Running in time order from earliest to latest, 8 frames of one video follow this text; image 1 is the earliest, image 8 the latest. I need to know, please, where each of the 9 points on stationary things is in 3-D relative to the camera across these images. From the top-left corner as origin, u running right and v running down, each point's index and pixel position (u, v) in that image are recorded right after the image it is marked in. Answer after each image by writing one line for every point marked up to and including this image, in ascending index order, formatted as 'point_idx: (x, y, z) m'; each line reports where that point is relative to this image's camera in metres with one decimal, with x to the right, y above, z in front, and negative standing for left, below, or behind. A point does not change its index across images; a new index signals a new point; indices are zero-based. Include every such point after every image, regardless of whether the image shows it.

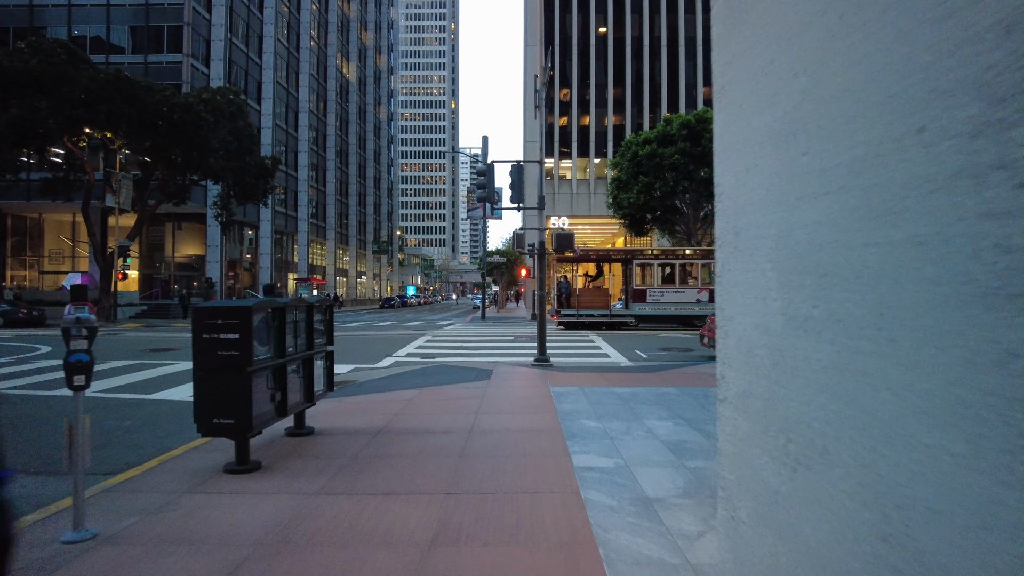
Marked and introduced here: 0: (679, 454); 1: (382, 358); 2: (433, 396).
0: (+1.5, -1.5, +5.7) m
1: (-3.2, -1.7, +15.5) m
2: (-1.0, -1.5, +9.0) m
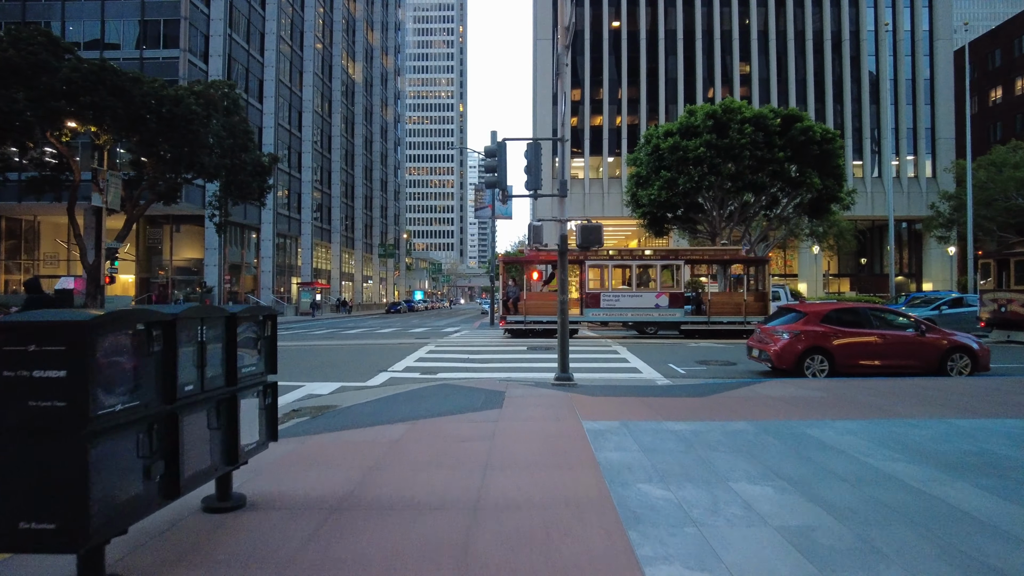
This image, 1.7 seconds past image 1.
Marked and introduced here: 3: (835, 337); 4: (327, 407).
0: (+1.6, -1.5, +3.5) m
1: (-2.9, -1.7, +13.3) m
2: (-0.8, -1.5, +6.8) m
3: (+6.0, -0.9, +12.3) m
4: (-2.7, -1.7, +9.6) m
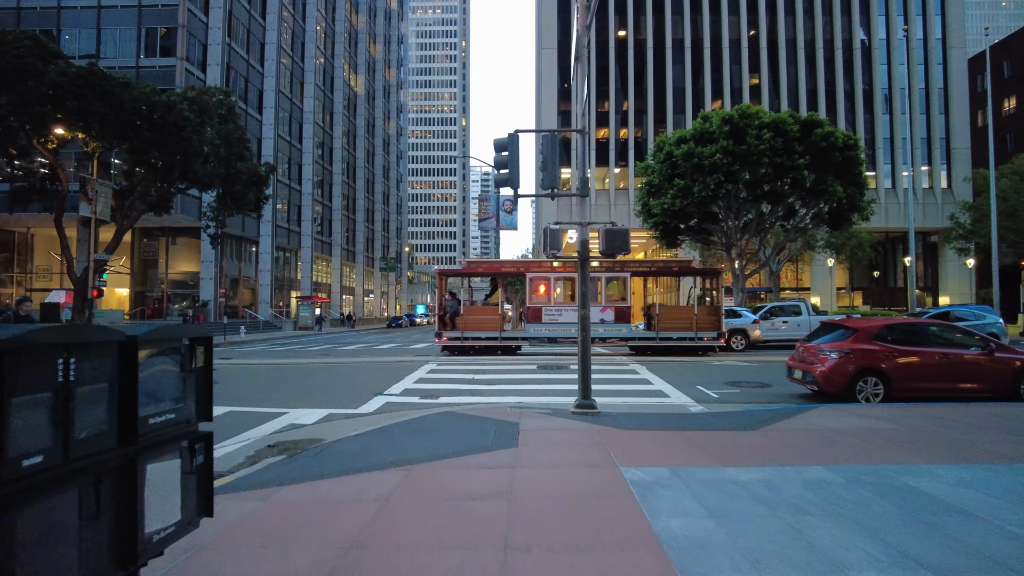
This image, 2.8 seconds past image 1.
0: (+1.8, -1.5, +2.0) m
1: (-2.7, -2.0, +11.9) m
2: (-0.6, -1.6, +5.4) m
3: (+6.2, -1.1, +10.8) m
4: (-2.5, -1.9, +8.1) m
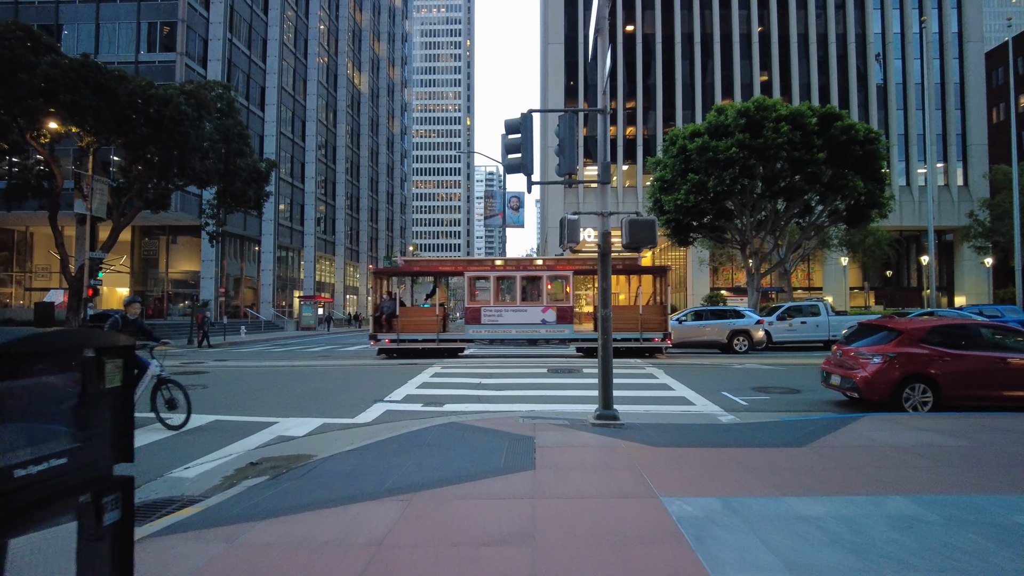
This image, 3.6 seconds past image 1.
0: (+1.9, -1.5, +1.1) m
1: (-2.5, -1.9, +10.9) m
2: (-0.5, -1.6, +4.5) m
3: (+6.4, -1.1, +9.9) m
4: (-2.3, -1.9, +7.2) m
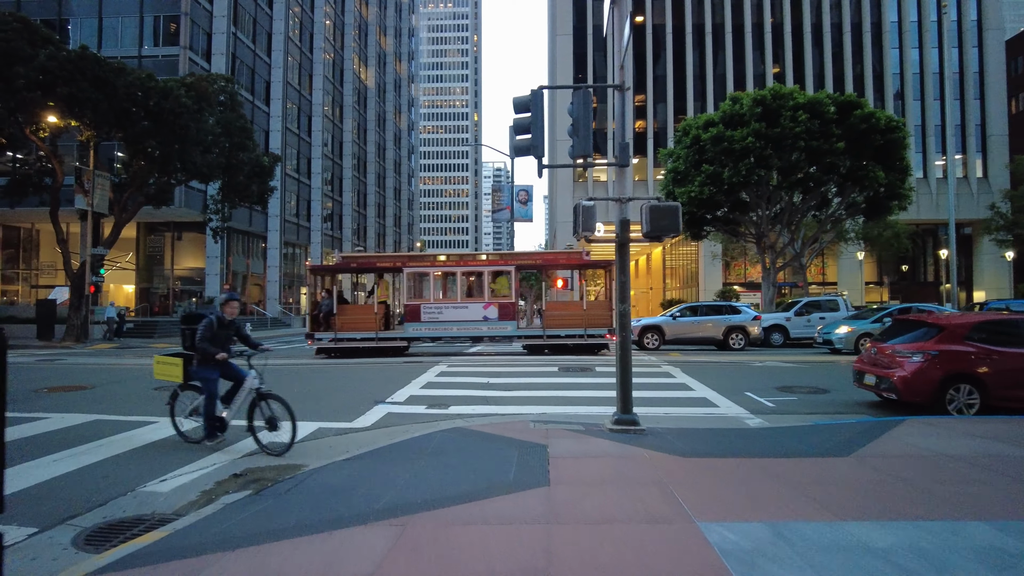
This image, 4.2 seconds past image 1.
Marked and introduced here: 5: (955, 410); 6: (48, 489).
0: (+2.0, -1.4, +0.4) m
1: (-2.3, -1.8, +10.3) m
2: (-0.4, -1.5, +3.8) m
3: (+6.5, -1.0, +9.1) m
4: (-2.2, -1.8, +6.5) m
5: (+6.2, -1.7, +9.2) m
6: (-4.1, -1.8, +5.8) m
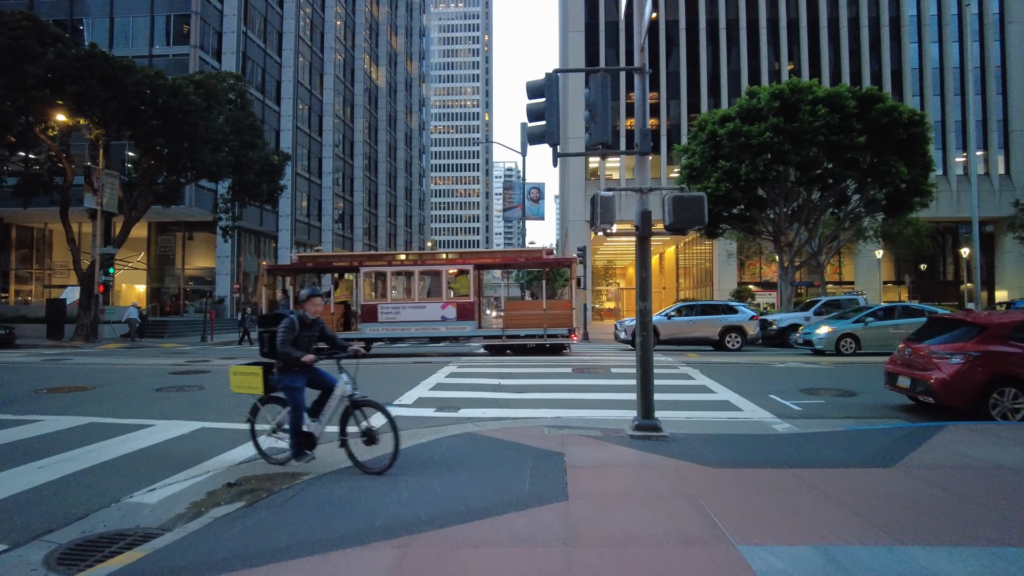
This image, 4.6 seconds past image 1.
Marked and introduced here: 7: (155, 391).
0: (+2.0, -1.4, -0.1) m
1: (-2.2, -1.8, +9.8) m
2: (-0.3, -1.5, +3.3) m
3: (+6.7, -1.0, +8.5) m
4: (-2.1, -1.8, +6.1) m
5: (+6.4, -1.7, +8.6) m
6: (-4.0, -1.8, +5.4) m
7: (-6.5, -1.9, +12.0) m
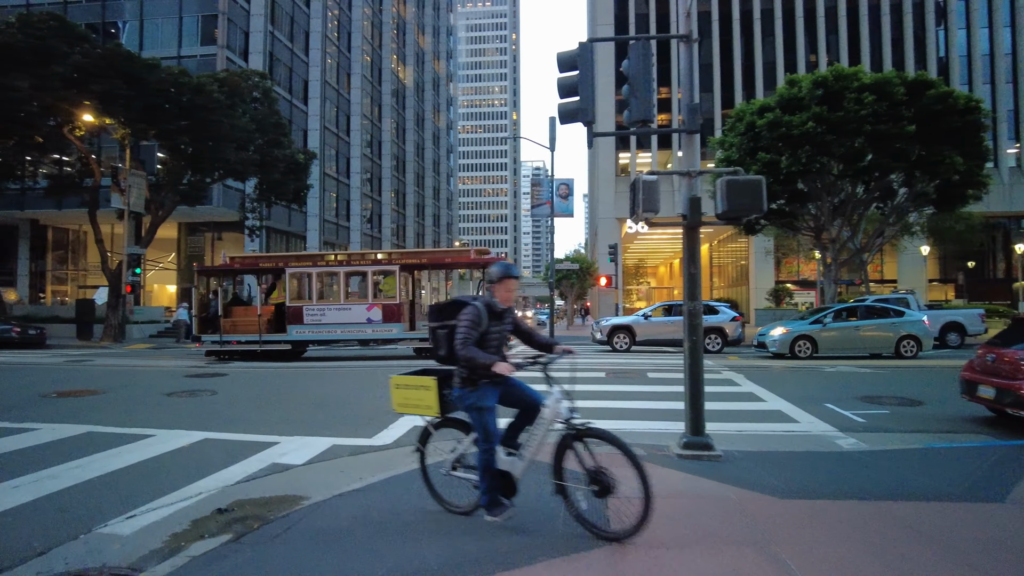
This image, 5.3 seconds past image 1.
0: (+1.9, -1.3, -1.1) m
1: (-1.8, -1.8, +9.1) m
2: (-0.2, -1.5, +2.5) m
3: (+7.1, -0.9, +7.4) m
4: (-1.8, -1.7, +5.3) m
5: (+6.7, -1.6, +7.5) m
6: (-3.8, -1.7, +4.8) m
7: (-6.0, -1.9, +11.4) m
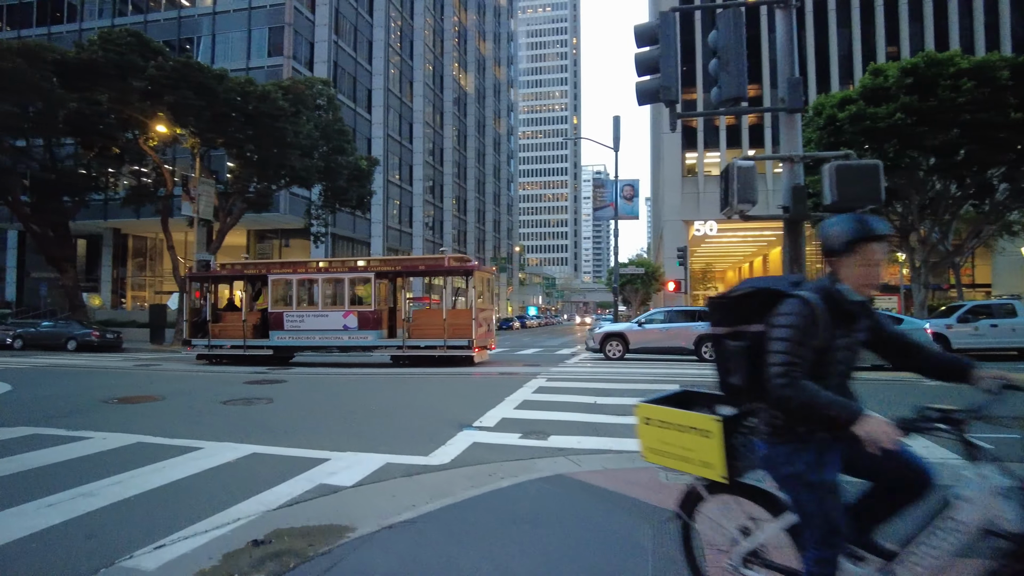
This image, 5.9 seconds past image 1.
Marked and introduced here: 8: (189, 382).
0: (+1.9, -1.3, -2.0) m
1: (-0.9, -1.9, +8.5) m
2: (0.0, -1.5, +1.7) m
3: (+7.7, -0.9, +5.9) m
4: (-1.3, -1.8, +4.7) m
5: (+7.4, -1.7, +6.1) m
6: (-3.3, -1.8, +4.3) m
7: (-4.9, -2.0, +11.2) m
8: (-7.0, -2.0, +14.0) m
